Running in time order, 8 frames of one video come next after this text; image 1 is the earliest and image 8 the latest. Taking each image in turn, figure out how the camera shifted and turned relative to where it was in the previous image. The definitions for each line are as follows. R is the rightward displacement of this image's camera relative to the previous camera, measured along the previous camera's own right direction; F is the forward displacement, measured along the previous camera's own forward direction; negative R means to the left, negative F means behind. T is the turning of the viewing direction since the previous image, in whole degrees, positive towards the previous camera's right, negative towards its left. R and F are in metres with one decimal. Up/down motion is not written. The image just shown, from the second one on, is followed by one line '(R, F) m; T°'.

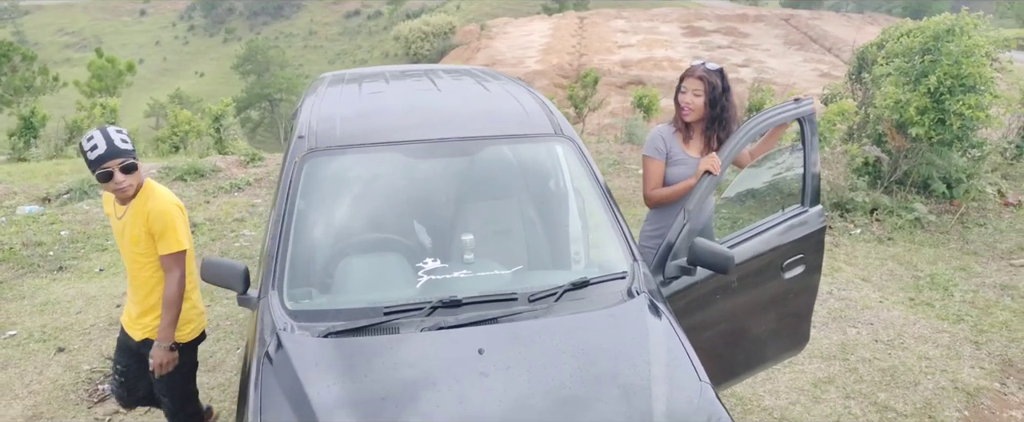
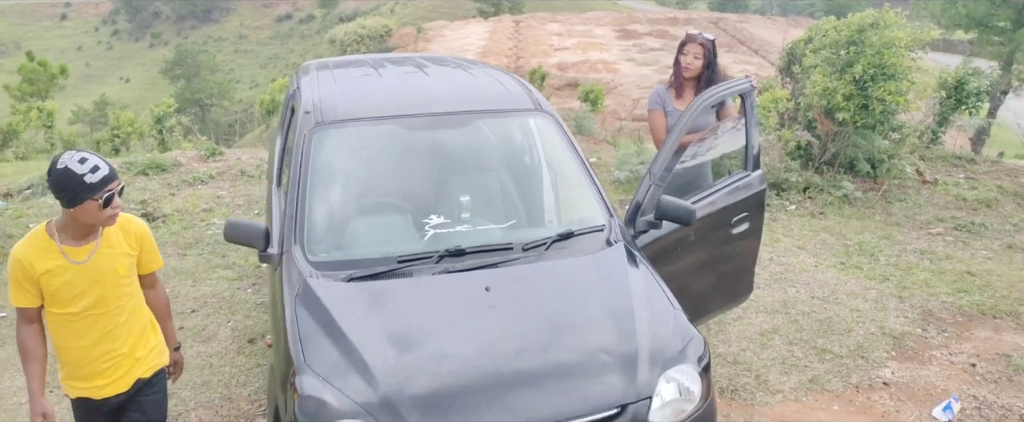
(-0.2, -0.3) m; +4°
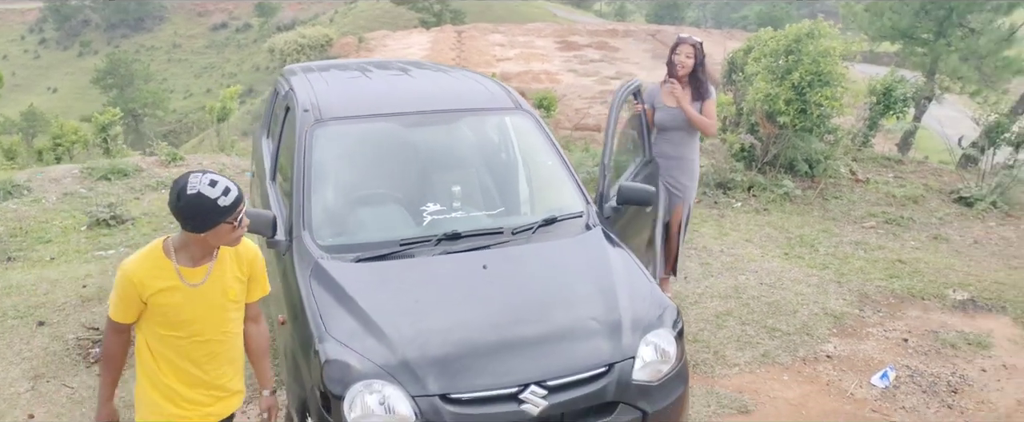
(-0.2, -0.3) m; +4°
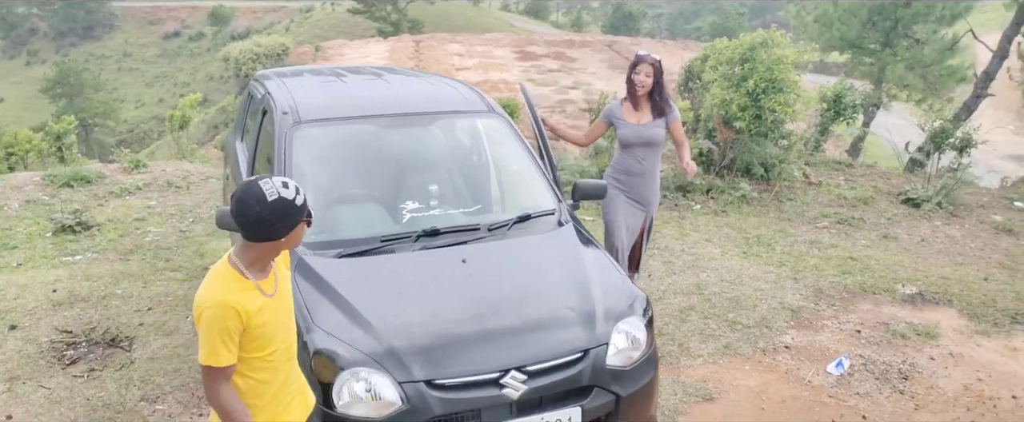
(-0.1, -0.1) m; +3°
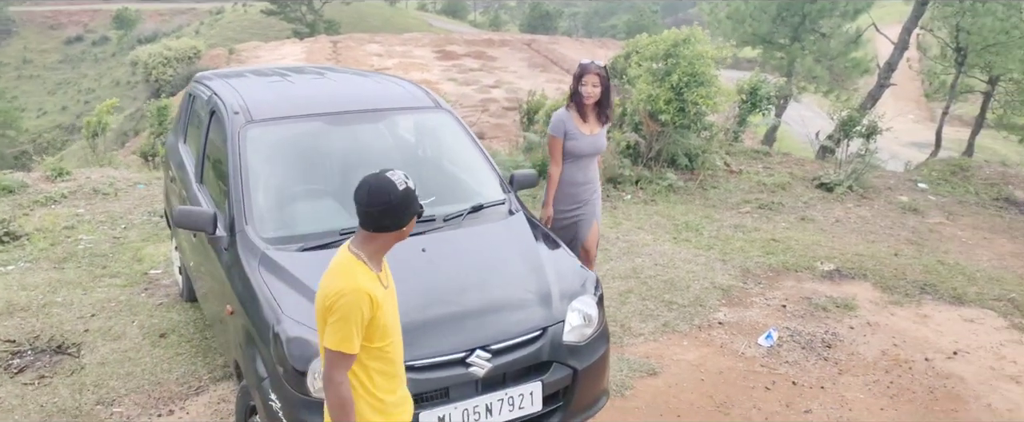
(-0.1, -0.2) m; +5°
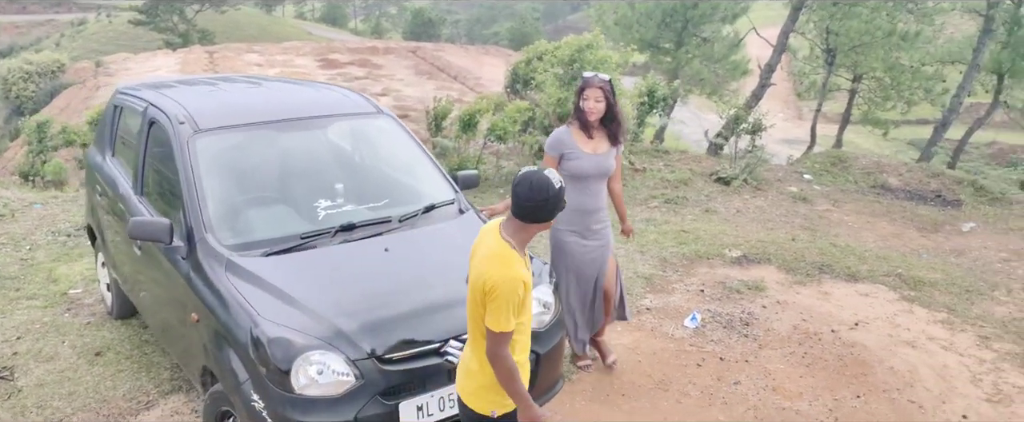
(-0.3, -0.2) m; +8°
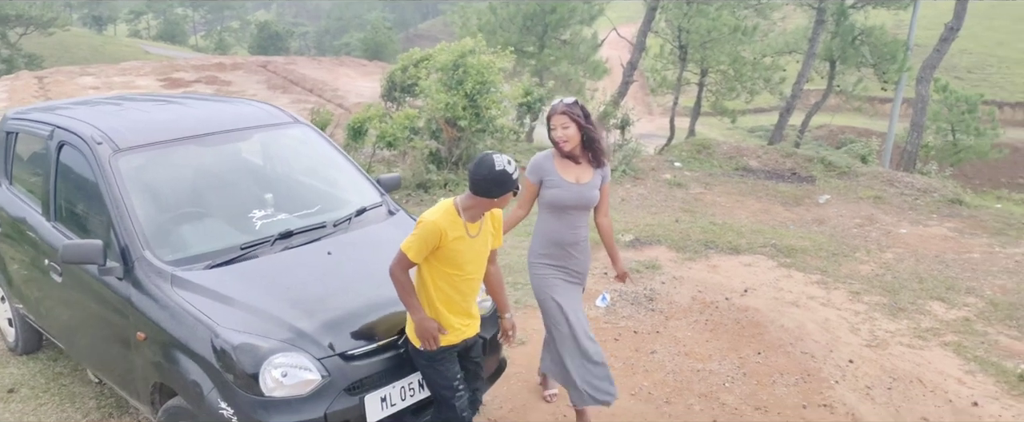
(-0.3, -0.2) m; +9°
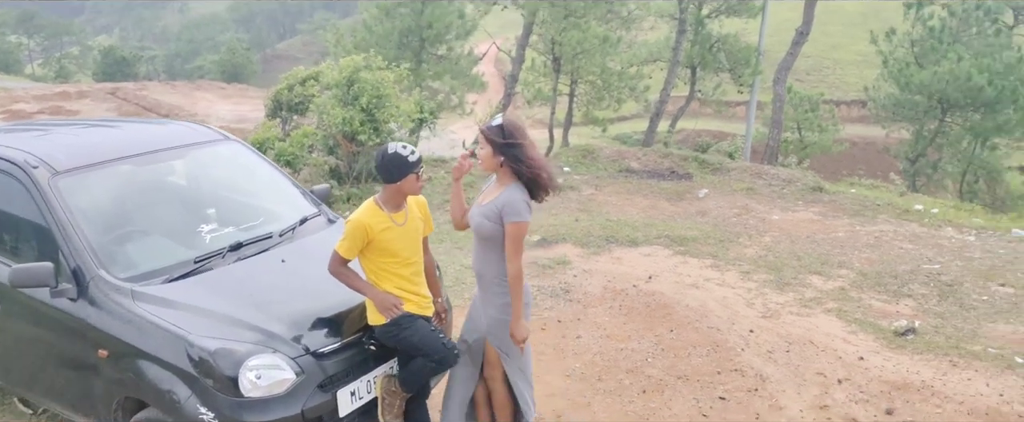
(-0.3, -0.3) m; +9°
